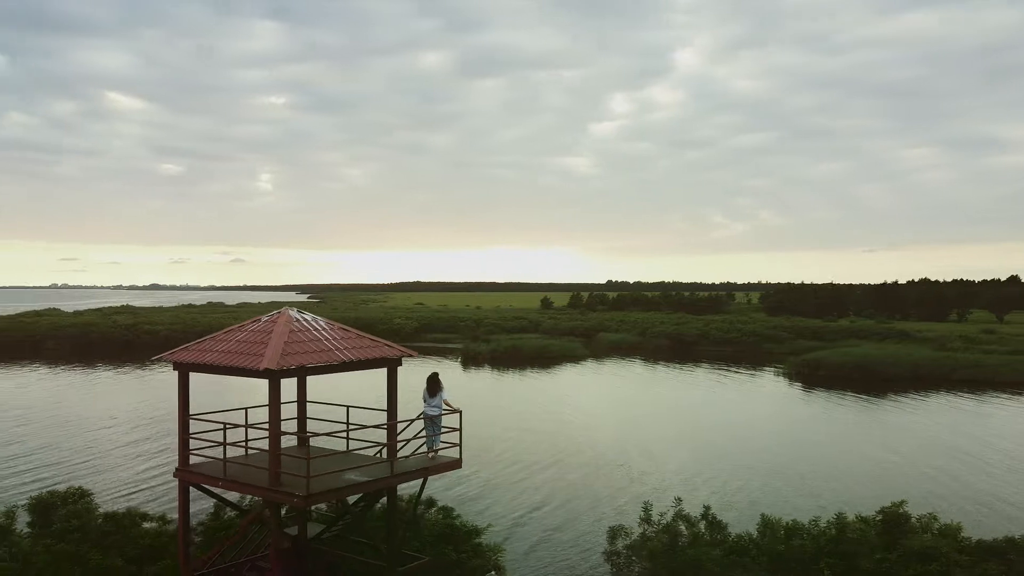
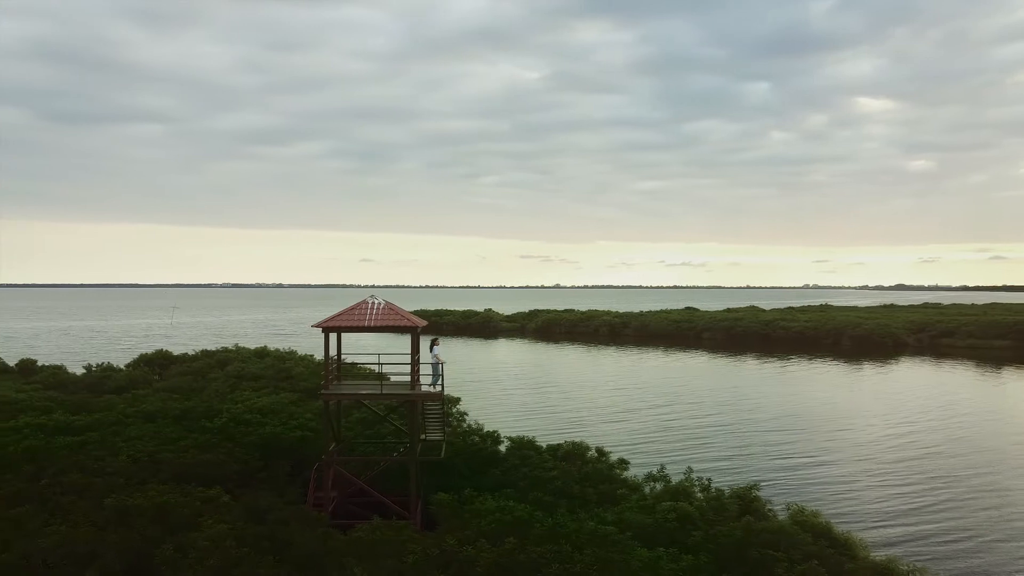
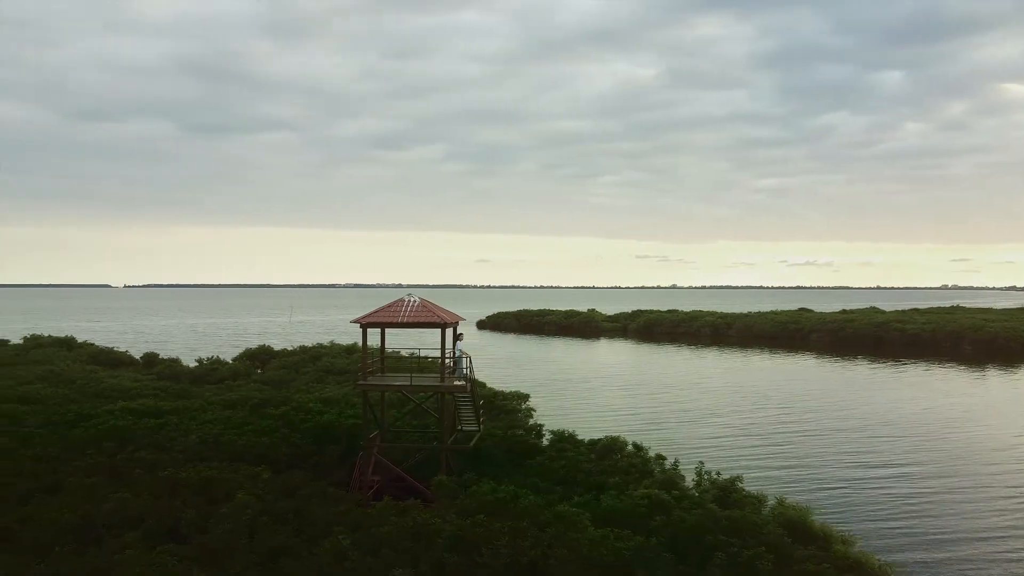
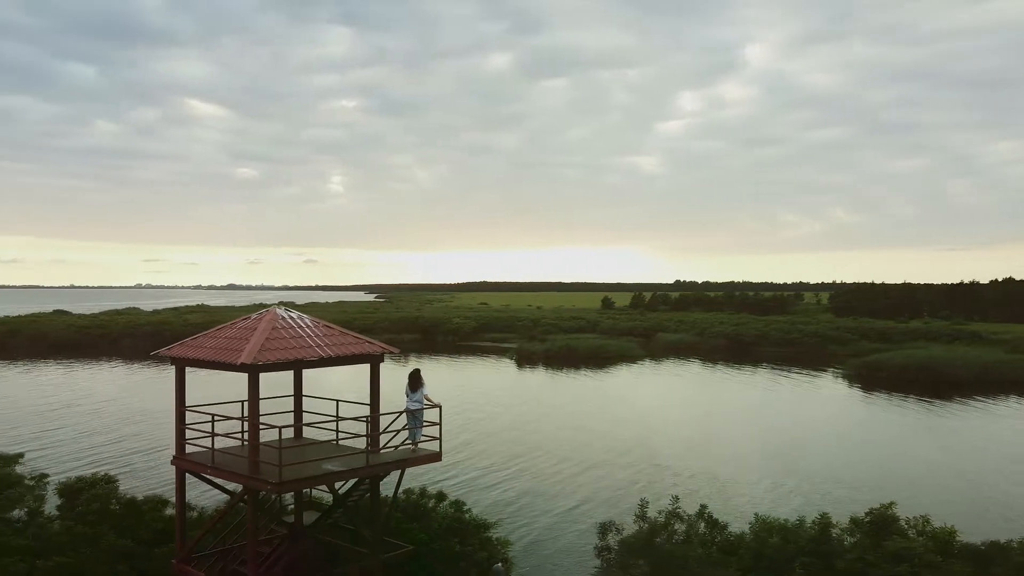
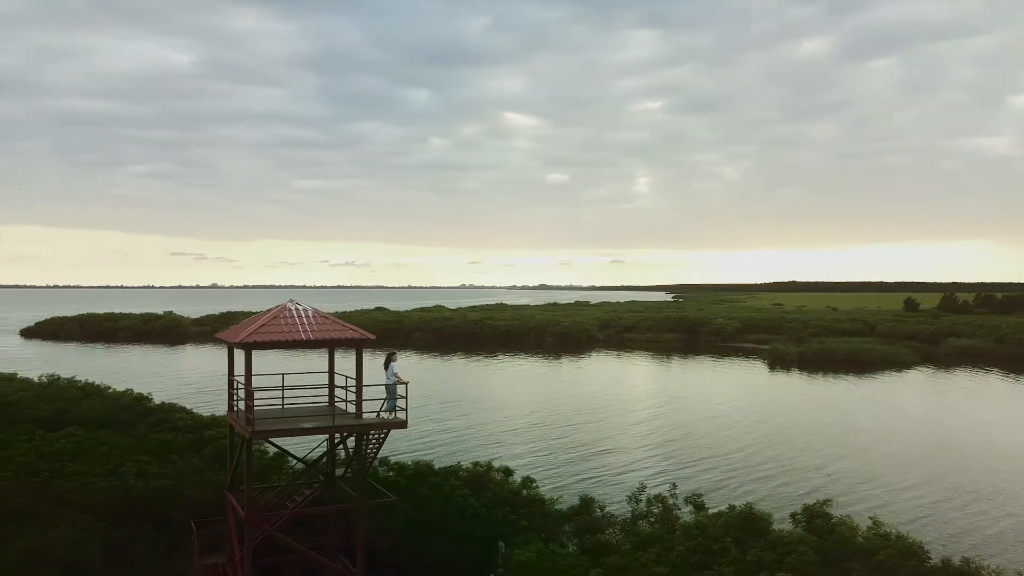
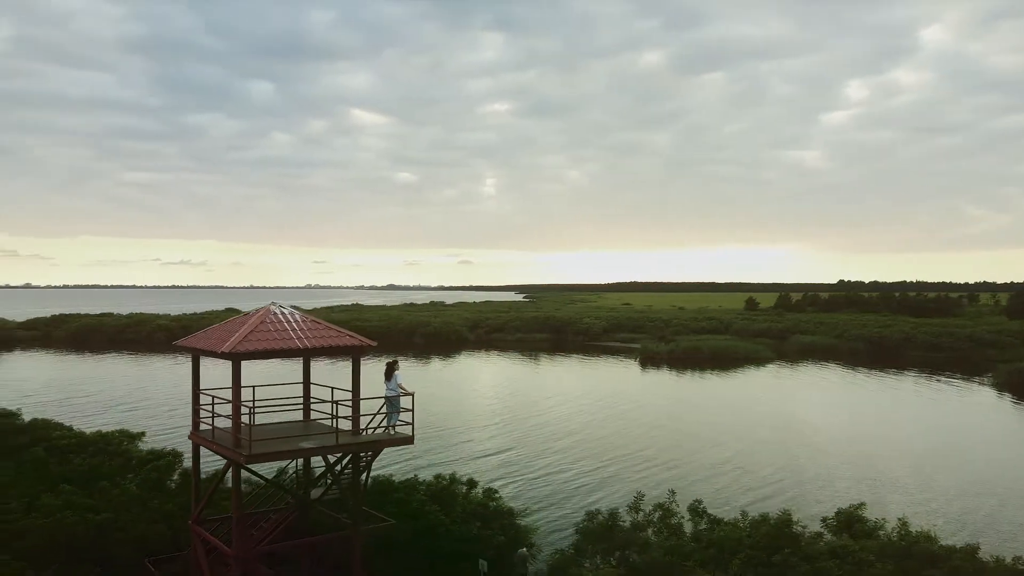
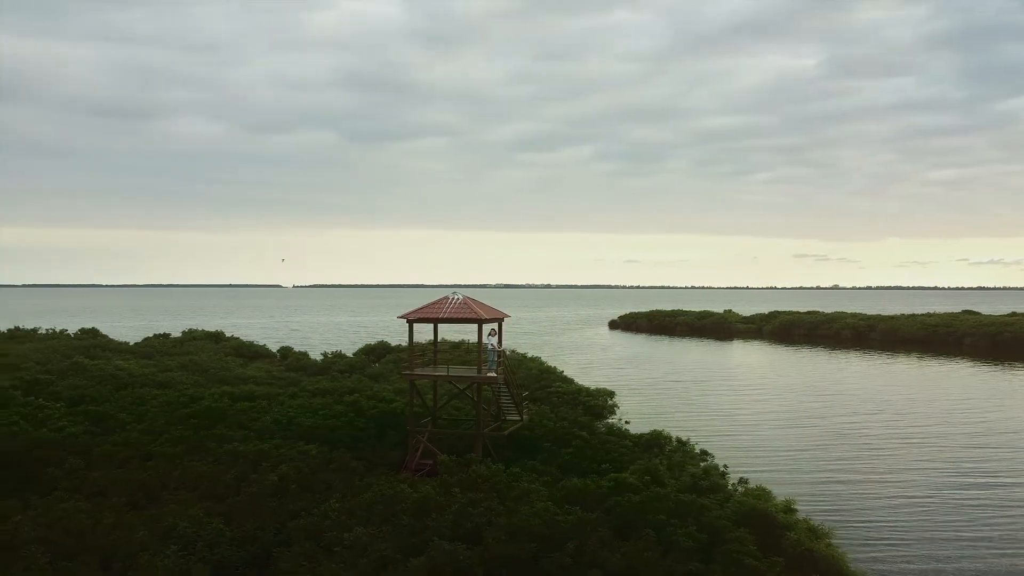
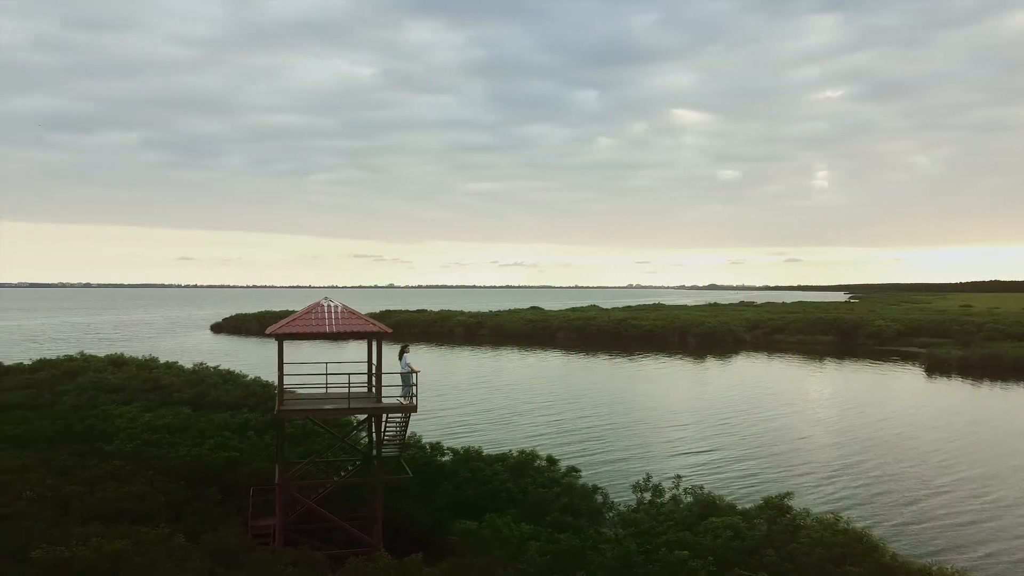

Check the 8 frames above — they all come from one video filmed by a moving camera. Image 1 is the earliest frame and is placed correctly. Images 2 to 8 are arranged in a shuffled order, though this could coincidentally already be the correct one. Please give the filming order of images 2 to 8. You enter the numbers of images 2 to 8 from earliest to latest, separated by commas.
4, 6, 5, 8, 2, 3, 7
